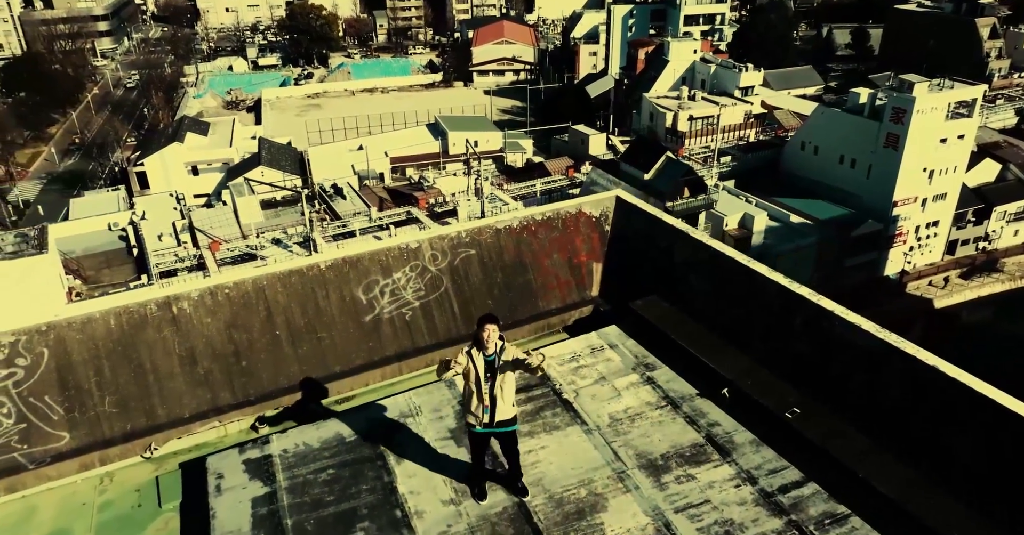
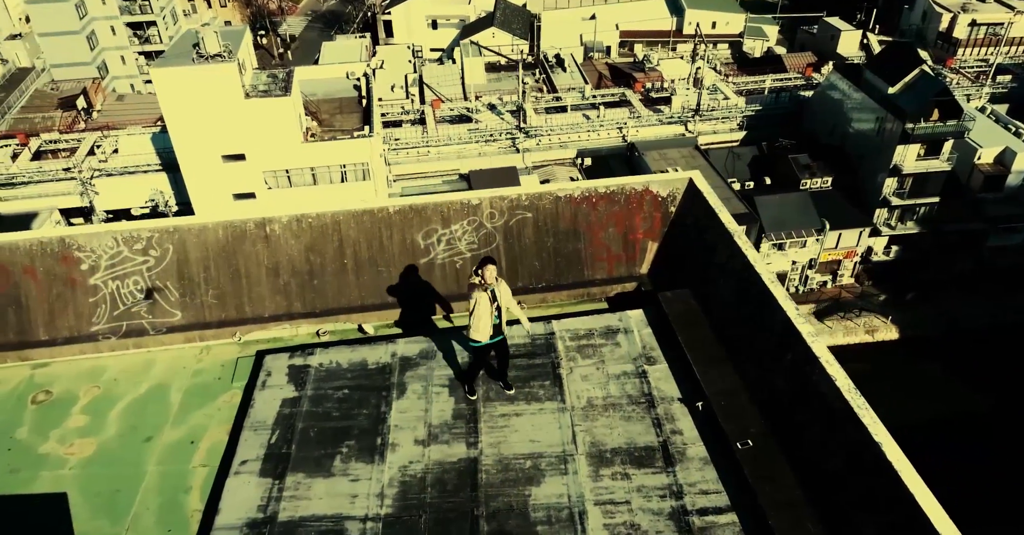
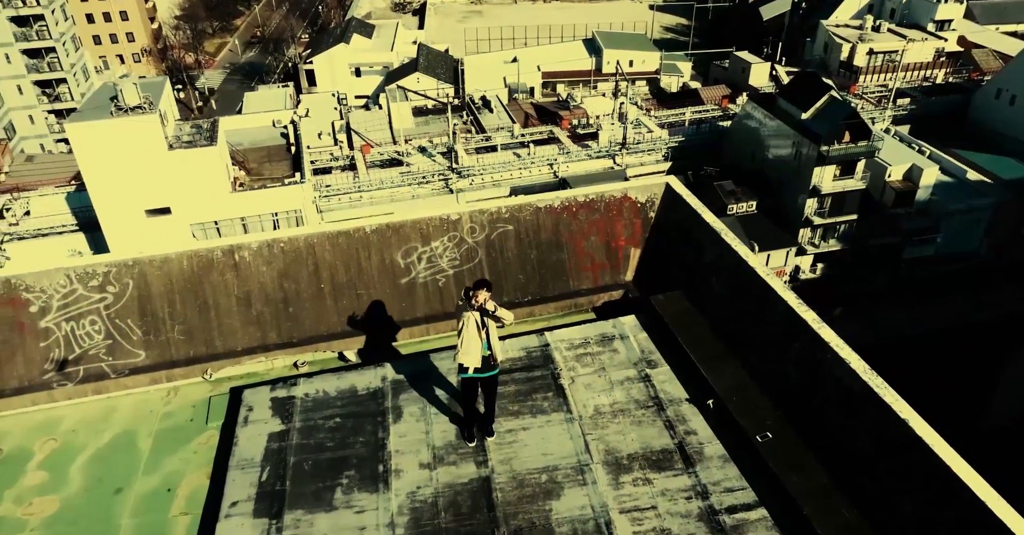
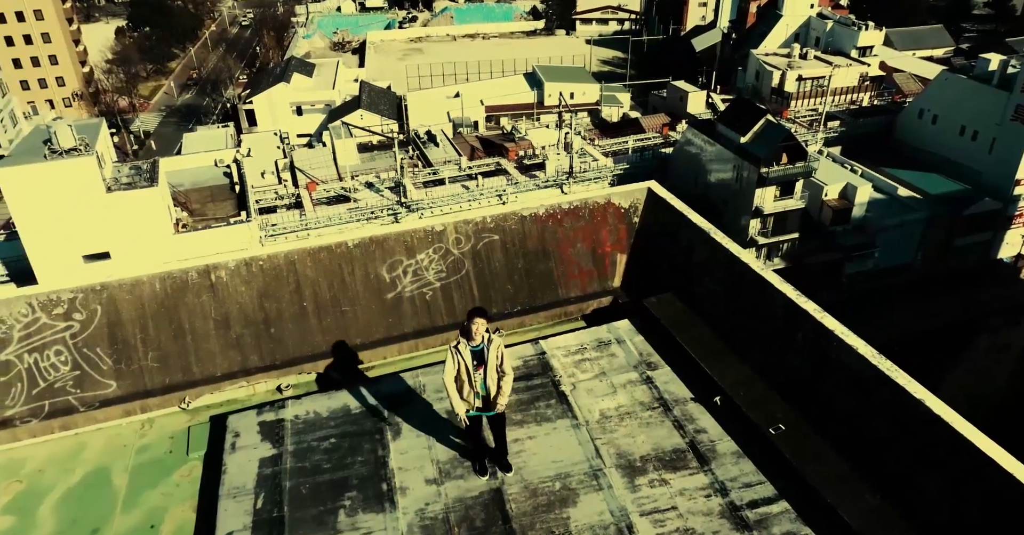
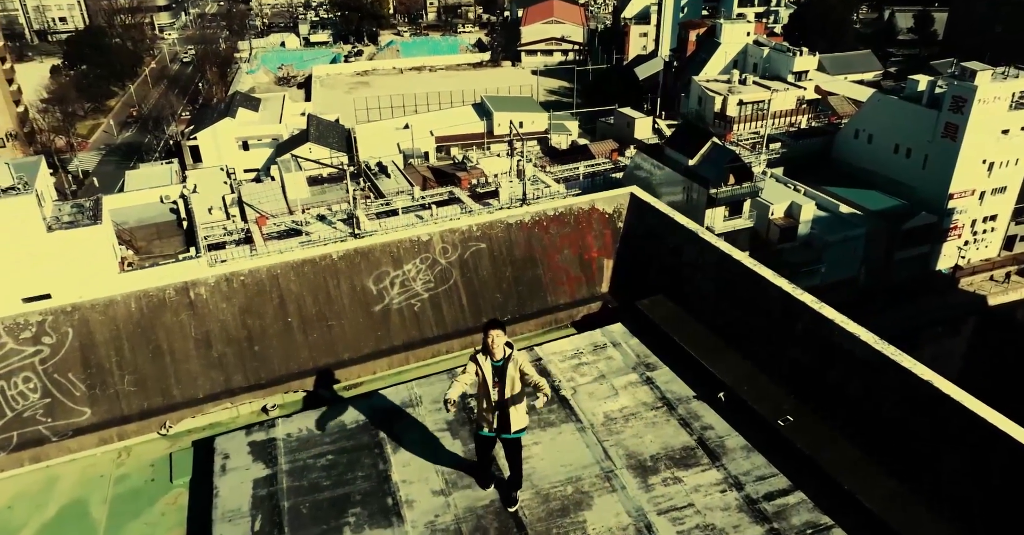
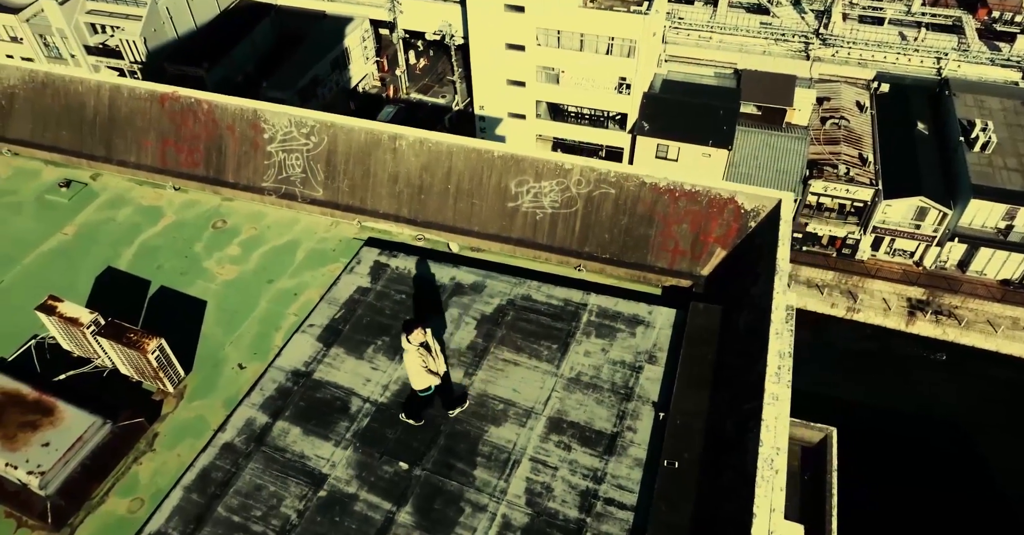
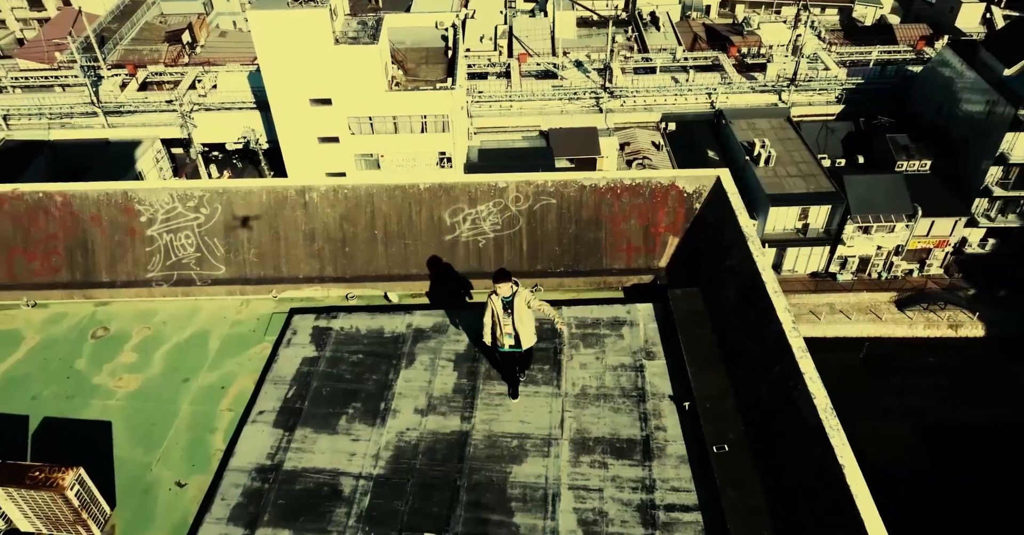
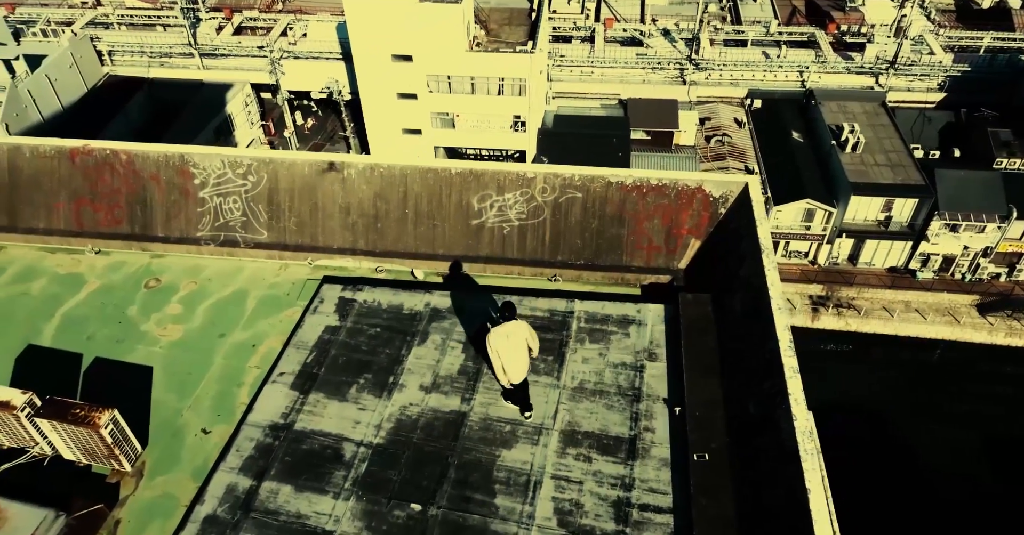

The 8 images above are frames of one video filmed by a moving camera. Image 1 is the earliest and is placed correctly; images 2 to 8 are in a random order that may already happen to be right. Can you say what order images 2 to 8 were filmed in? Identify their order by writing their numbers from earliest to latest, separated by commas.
5, 4, 3, 2, 7, 8, 6
